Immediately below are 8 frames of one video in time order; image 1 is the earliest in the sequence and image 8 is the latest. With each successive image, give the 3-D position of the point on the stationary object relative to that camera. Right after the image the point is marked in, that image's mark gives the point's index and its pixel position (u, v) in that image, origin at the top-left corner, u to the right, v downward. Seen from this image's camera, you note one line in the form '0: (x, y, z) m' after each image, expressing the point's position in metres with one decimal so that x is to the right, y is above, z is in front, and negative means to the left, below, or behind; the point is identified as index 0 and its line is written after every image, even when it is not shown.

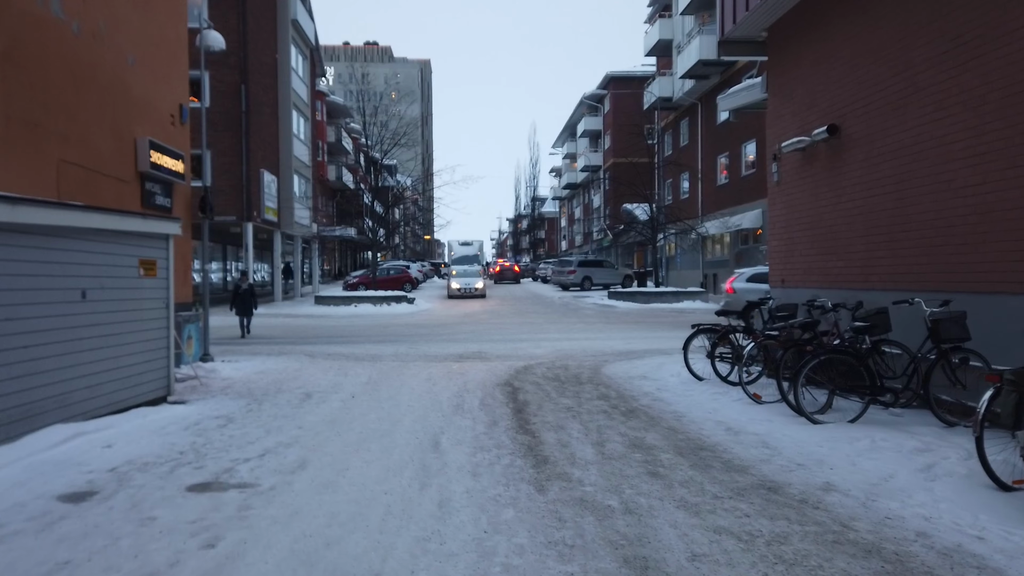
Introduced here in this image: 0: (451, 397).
0: (-0.8, -1.4, +9.4) m
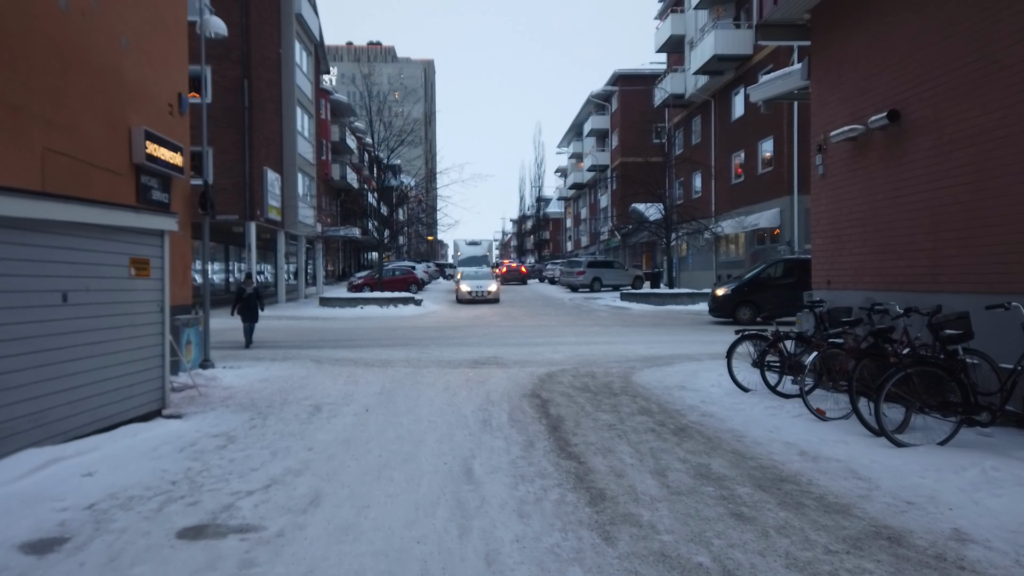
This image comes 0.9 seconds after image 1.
0: (-0.4, -1.4, +8.5) m
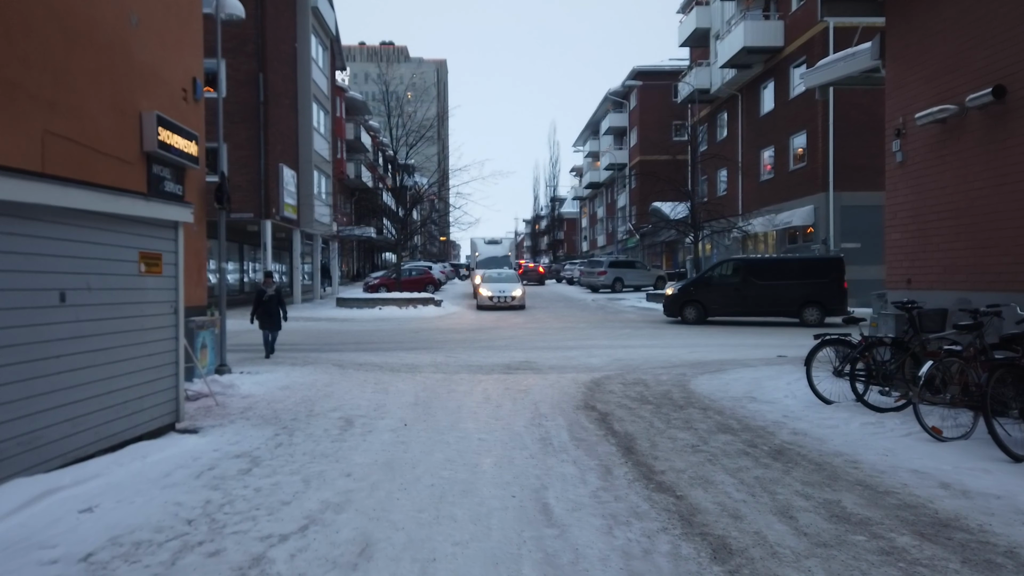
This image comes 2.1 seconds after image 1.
0: (+0.2, -1.4, +7.5) m
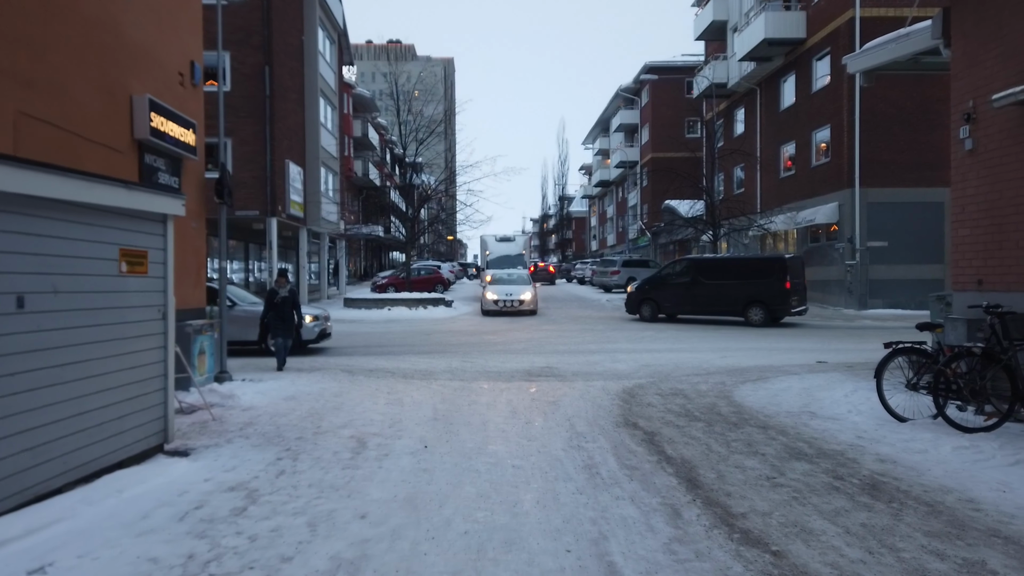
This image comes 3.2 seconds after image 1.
0: (+0.5, -1.4, +6.5) m
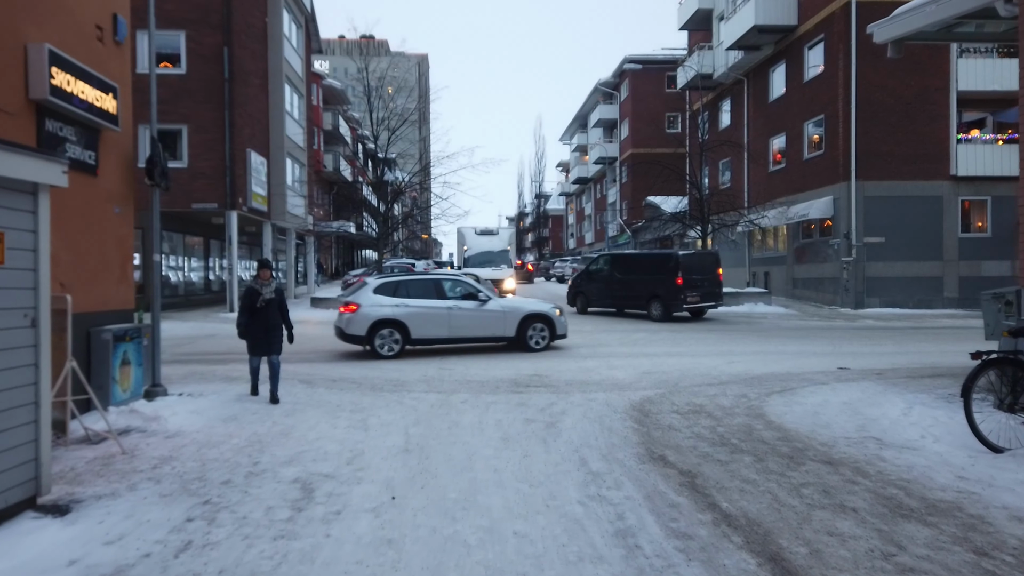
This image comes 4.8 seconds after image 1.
0: (+0.5, -1.4, +4.9) m
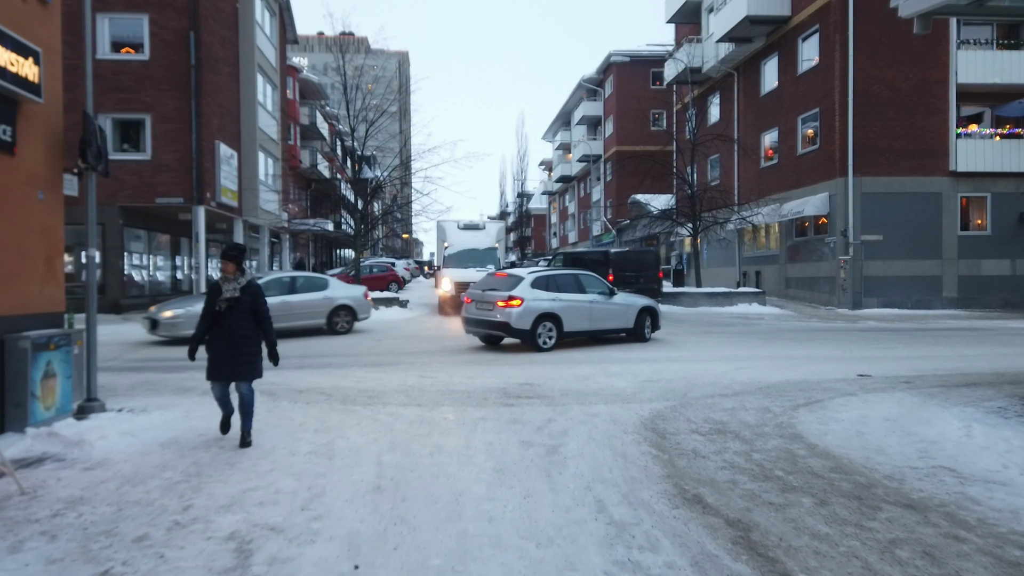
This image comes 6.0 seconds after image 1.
0: (+0.5, -1.4, +3.6) m
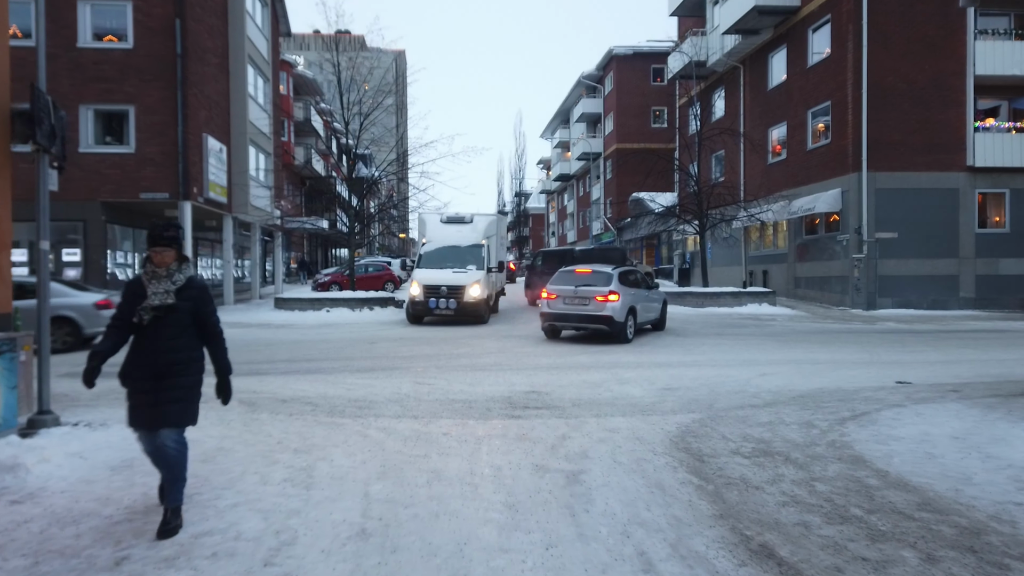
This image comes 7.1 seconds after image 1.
0: (+0.6, -1.4, +2.6) m
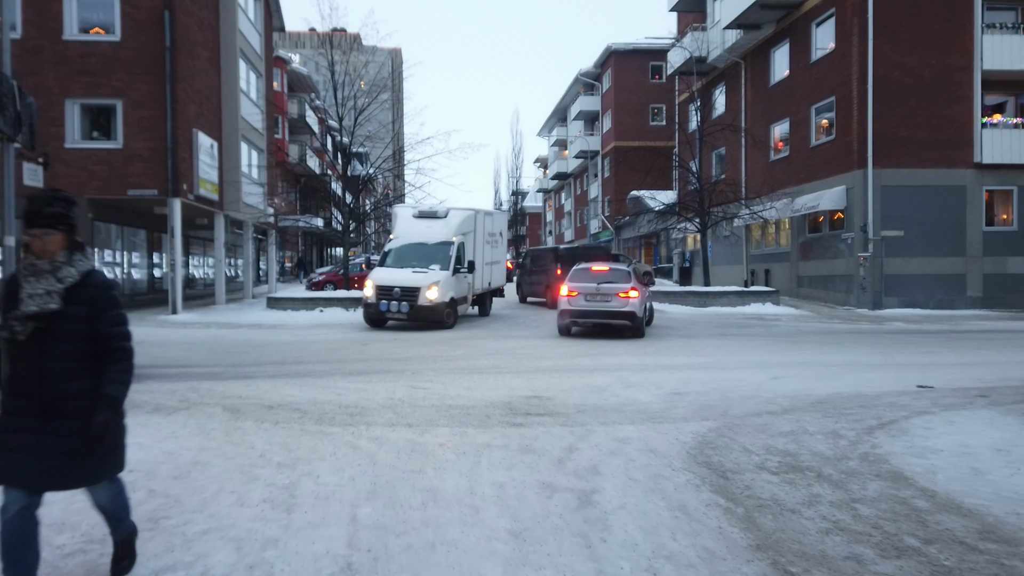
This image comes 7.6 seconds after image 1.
0: (+0.6, -1.4, +2.1) m
